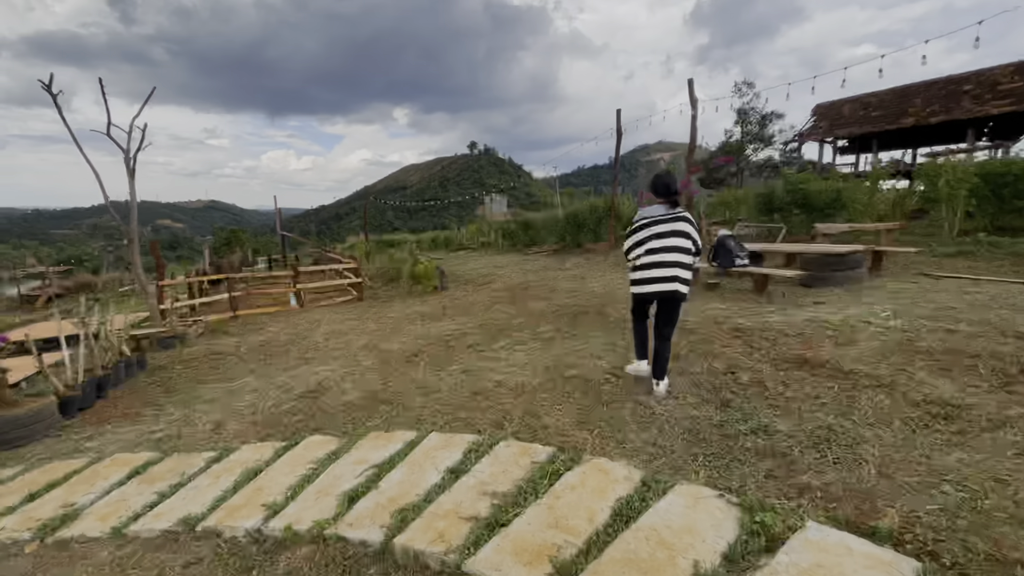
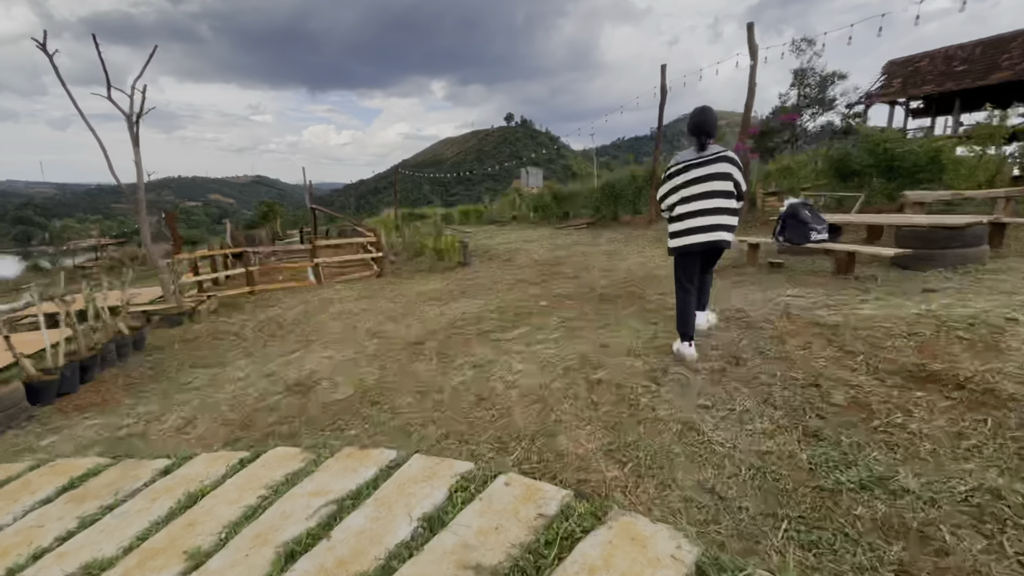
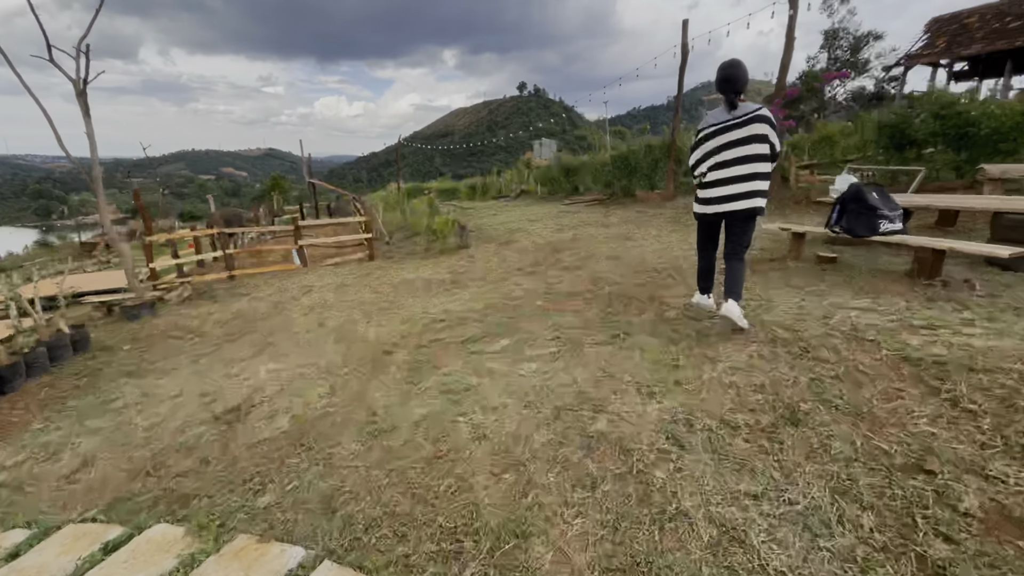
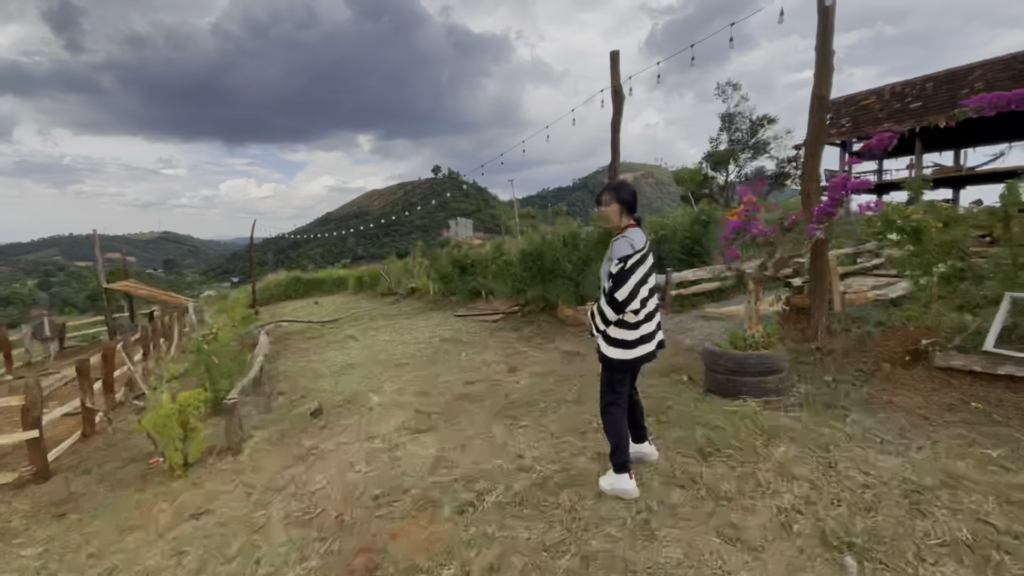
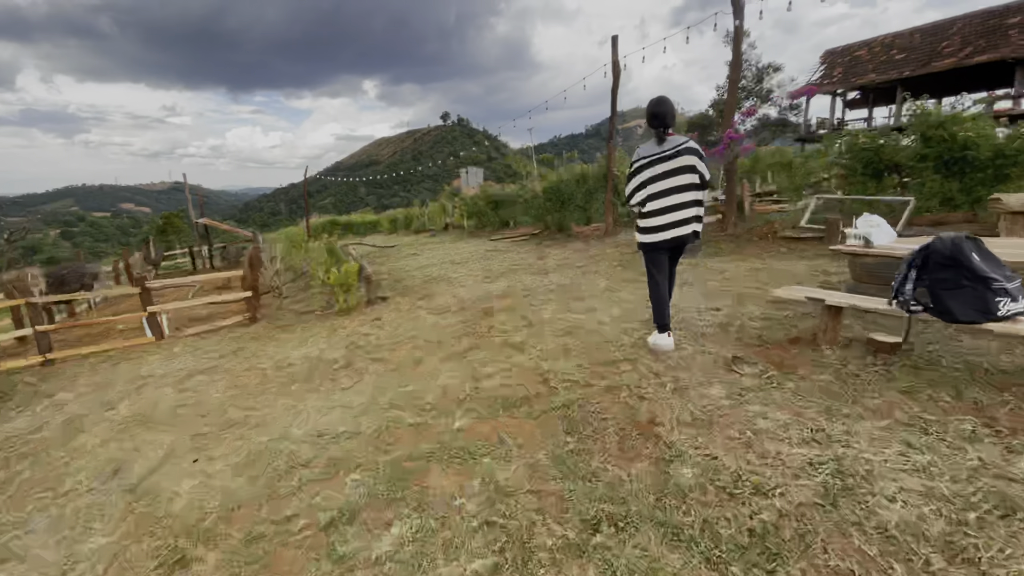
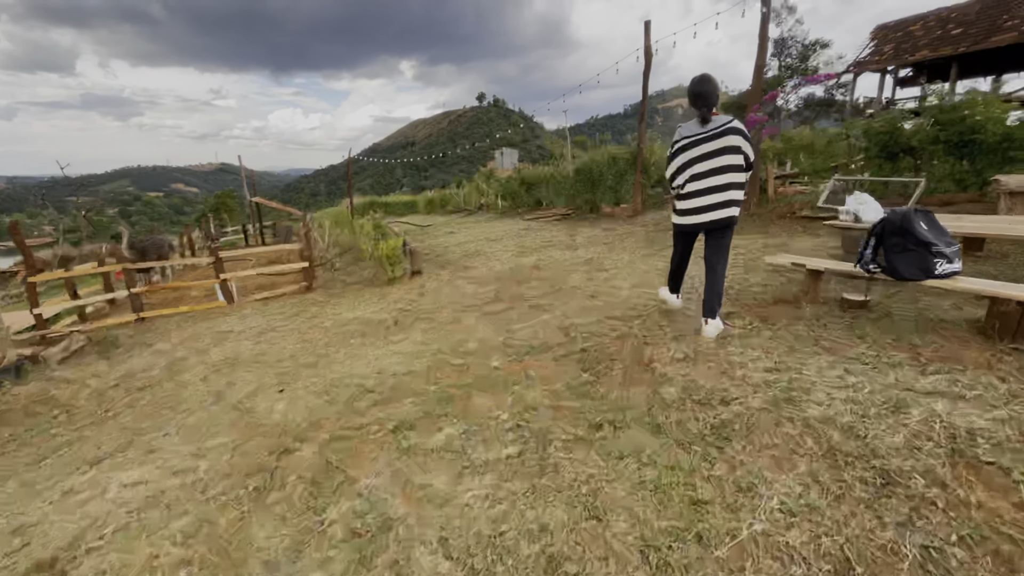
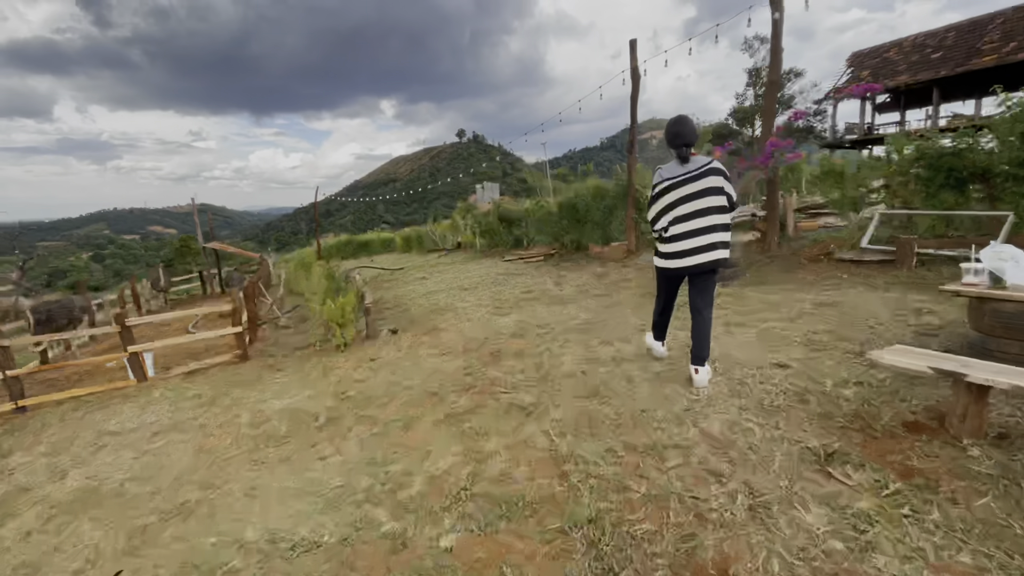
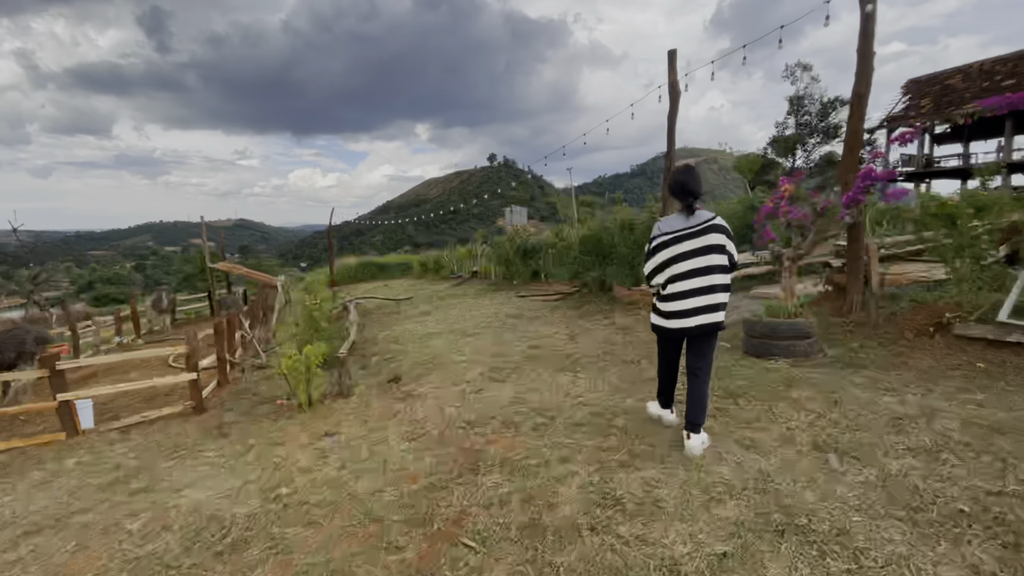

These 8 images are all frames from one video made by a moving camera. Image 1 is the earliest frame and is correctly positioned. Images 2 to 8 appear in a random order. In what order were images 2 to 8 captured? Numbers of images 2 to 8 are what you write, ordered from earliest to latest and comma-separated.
2, 3, 6, 5, 7, 8, 4
